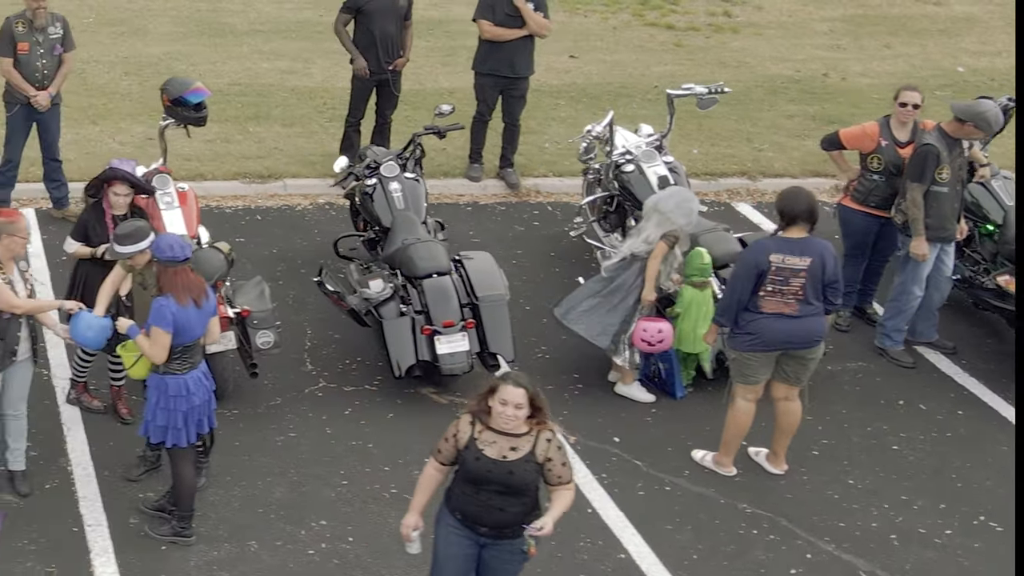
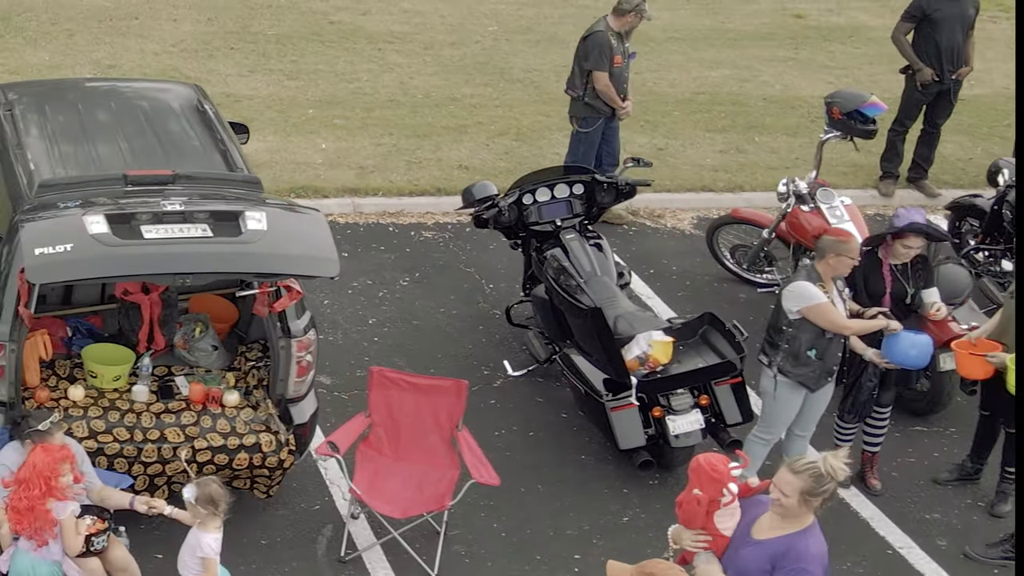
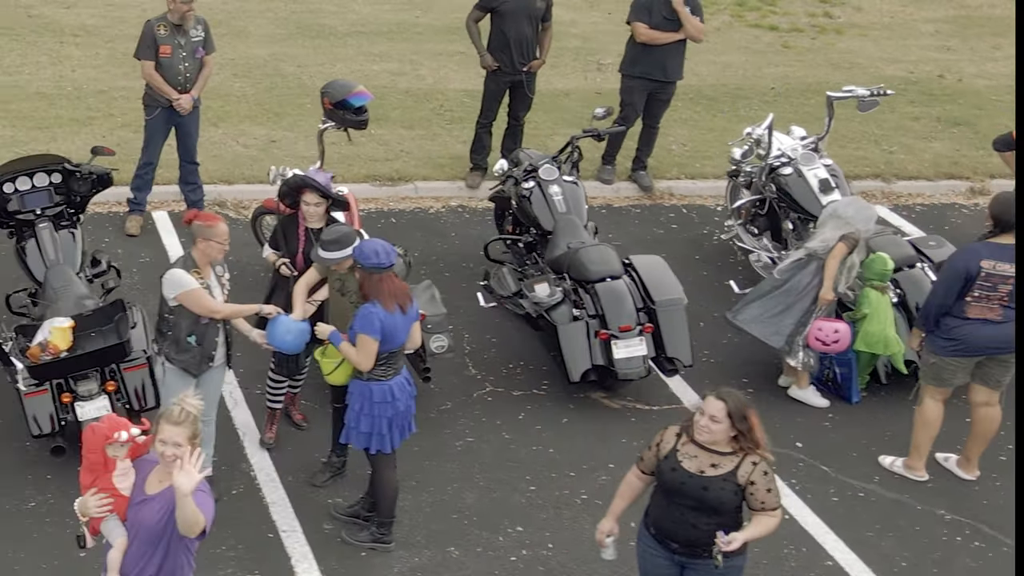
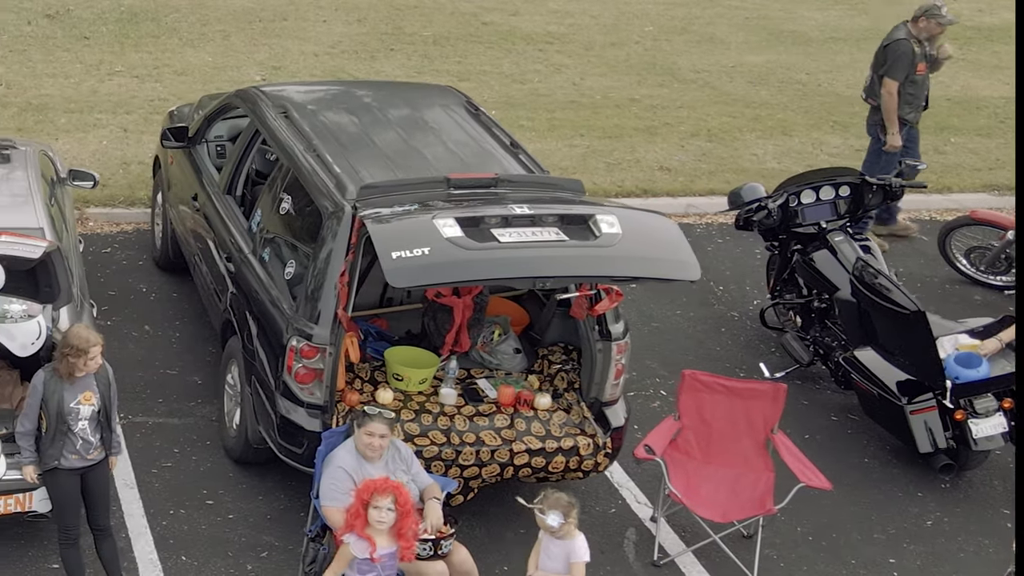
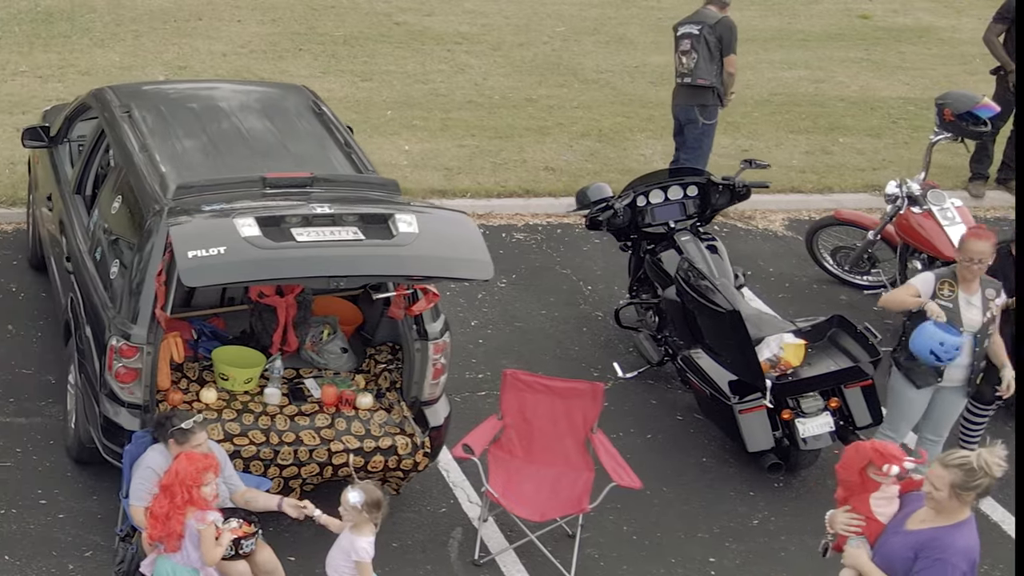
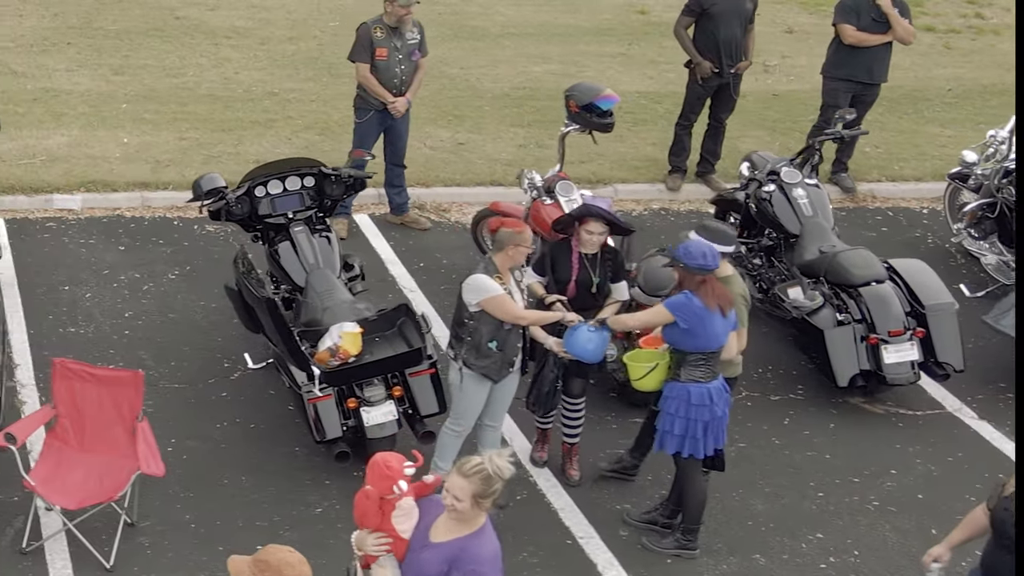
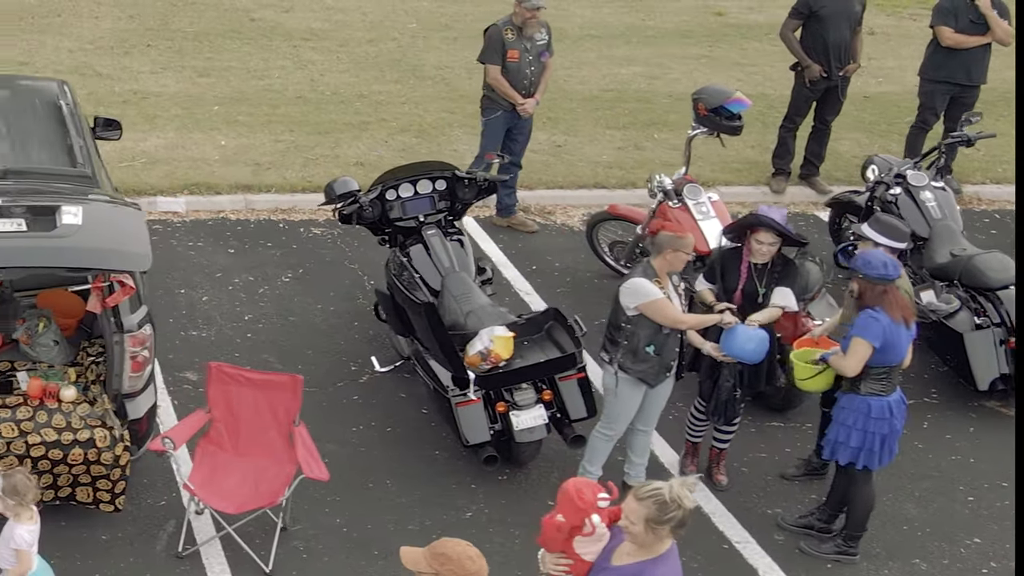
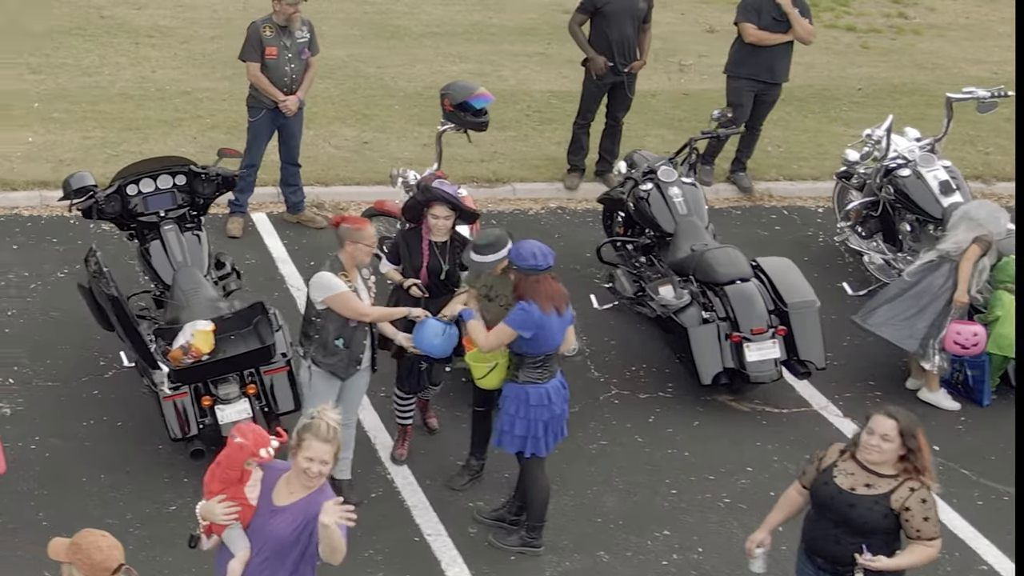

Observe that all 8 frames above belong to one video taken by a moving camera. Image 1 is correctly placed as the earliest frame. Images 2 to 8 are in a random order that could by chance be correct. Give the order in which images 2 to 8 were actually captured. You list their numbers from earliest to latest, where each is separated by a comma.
3, 8, 6, 7, 2, 5, 4
